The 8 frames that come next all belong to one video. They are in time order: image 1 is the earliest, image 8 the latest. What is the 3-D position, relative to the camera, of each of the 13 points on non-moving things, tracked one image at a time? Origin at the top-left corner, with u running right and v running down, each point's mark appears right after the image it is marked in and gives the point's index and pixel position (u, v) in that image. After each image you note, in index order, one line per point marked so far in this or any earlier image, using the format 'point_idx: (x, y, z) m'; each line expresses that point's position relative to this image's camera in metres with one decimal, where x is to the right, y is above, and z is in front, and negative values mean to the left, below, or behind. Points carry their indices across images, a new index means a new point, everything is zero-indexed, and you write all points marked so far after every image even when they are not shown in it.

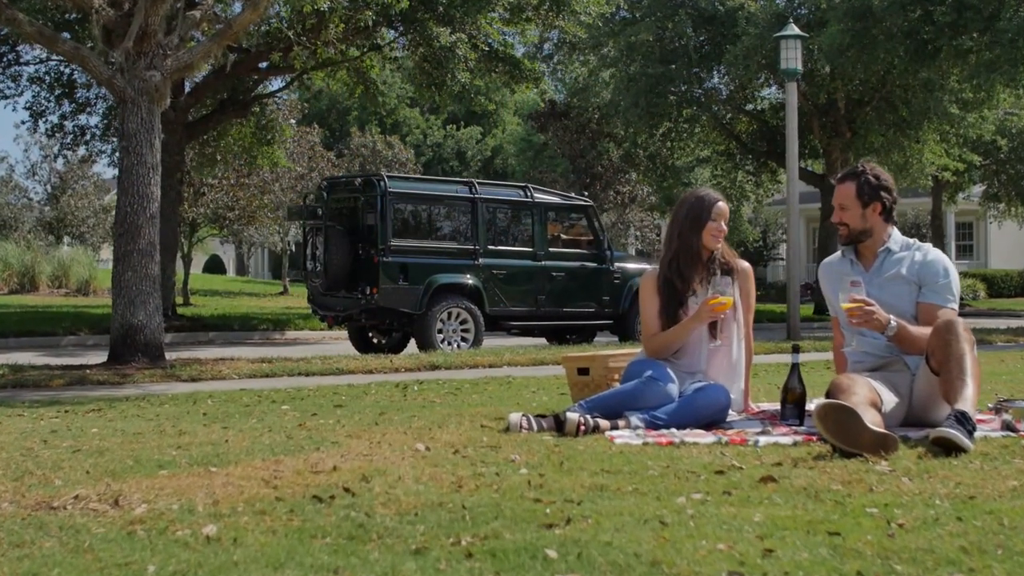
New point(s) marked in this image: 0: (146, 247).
0: (-4.3, +0.5, +14.2) m
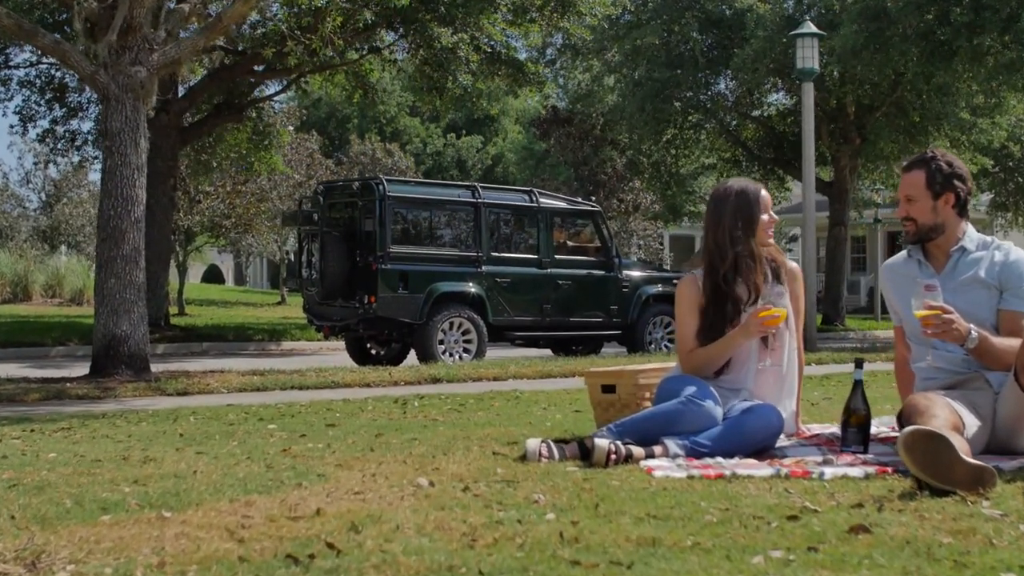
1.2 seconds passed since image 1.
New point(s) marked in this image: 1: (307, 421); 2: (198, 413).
0: (-4.2, +0.4, +13.4) m
1: (-1.4, -0.9, +8.4) m
2: (-2.5, -1.0, +9.7) m
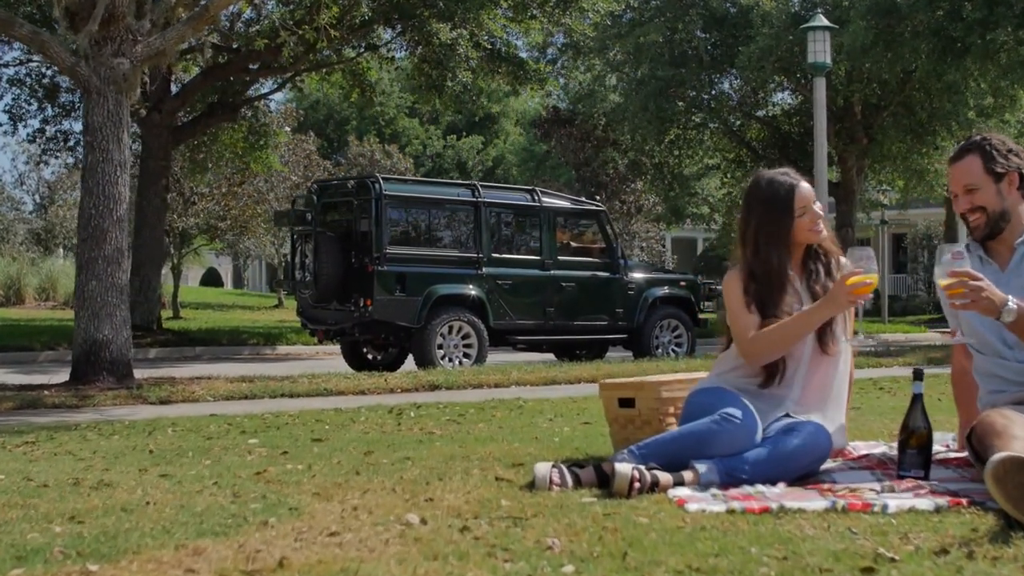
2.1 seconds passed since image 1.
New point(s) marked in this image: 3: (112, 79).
0: (-4.2, +0.4, +12.7) m
1: (-1.4, -0.9, +7.7) m
2: (-2.5, -1.0, +9.1) m
3: (-4.2, +2.2, +12.7) m
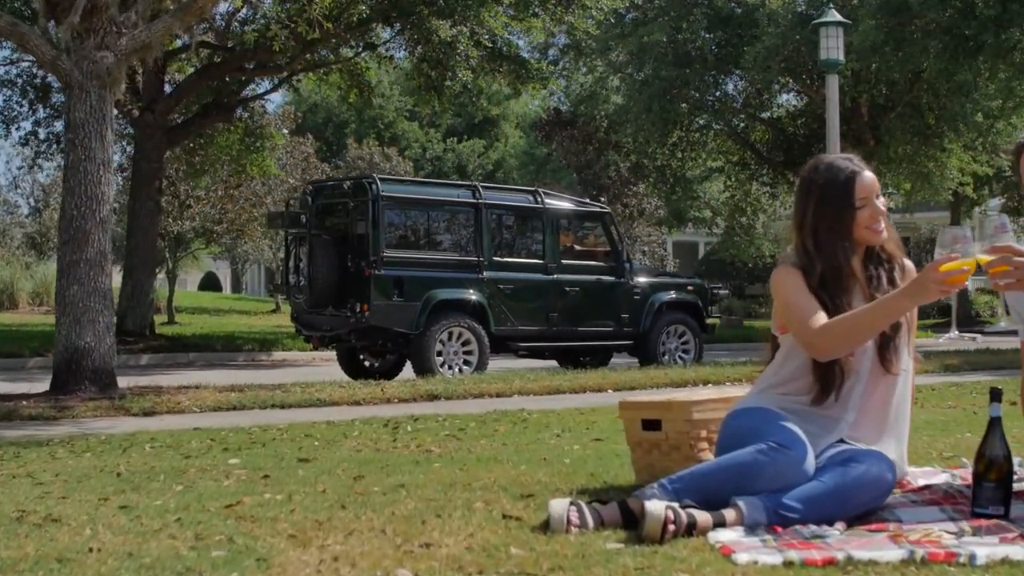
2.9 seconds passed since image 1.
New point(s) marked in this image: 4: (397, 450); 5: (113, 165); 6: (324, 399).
0: (-4.2, +0.3, +12.1) m
1: (-1.4, -1.0, +7.1) m
2: (-2.5, -1.0, +8.5) m
3: (-4.2, +2.1, +12.1) m
4: (-0.7, -0.9, +6.9) m
5: (-4.1, +1.3, +12.3) m
6: (-1.8, -1.1, +11.7) m
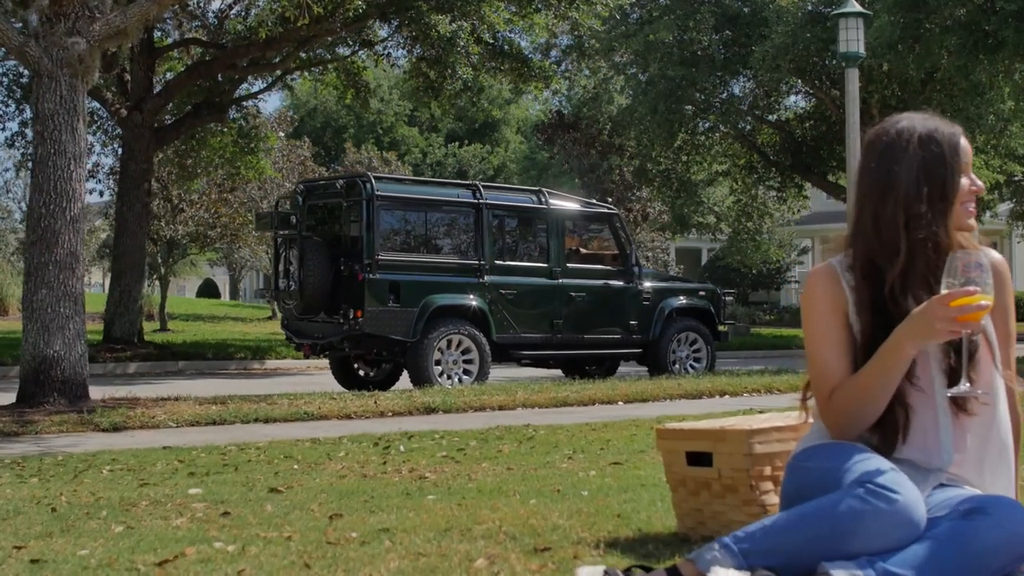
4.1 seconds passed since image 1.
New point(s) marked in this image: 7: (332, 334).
0: (-4.1, +0.3, +11.2) m
1: (-1.3, -1.0, +6.2) m
2: (-2.4, -1.1, +7.6) m
3: (-4.1, +2.1, +11.2) m
4: (-0.6, -0.9, +6.0) m
5: (-4.0, +1.2, +11.4) m
6: (-1.8, -1.1, +10.8) m
7: (-2.1, -0.5, +14.0) m
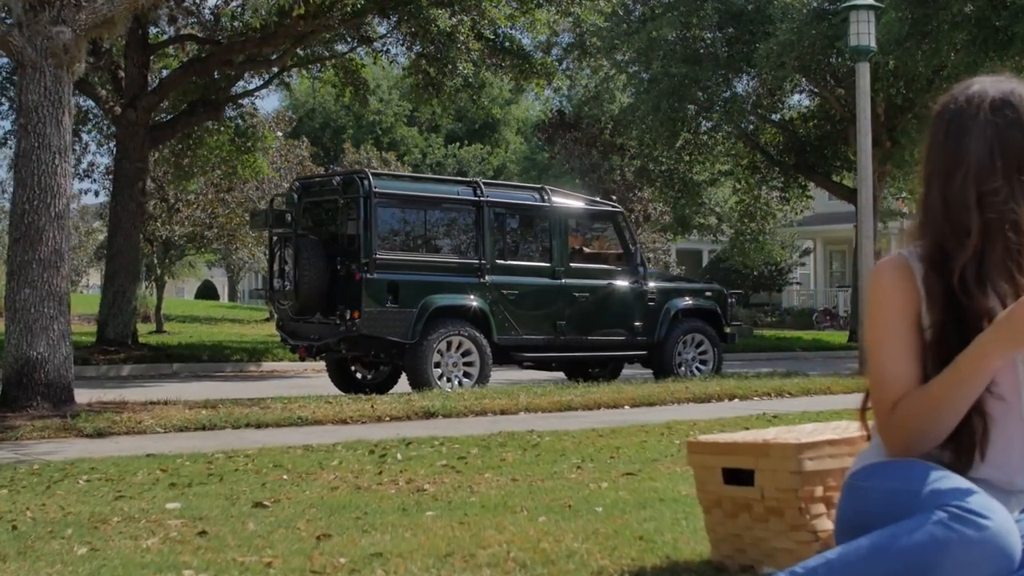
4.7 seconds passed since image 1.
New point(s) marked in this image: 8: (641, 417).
0: (-4.1, +0.3, +10.8) m
1: (-1.3, -1.0, +5.8) m
2: (-2.4, -1.0, +7.1) m
3: (-4.1, +2.1, +10.7) m
4: (-0.6, -0.9, +5.6) m
5: (-4.0, +1.2, +11.0) m
6: (-1.8, -1.1, +10.3) m
7: (-2.1, -0.5, +13.5) m
8: (+1.1, -1.1, +10.2) m
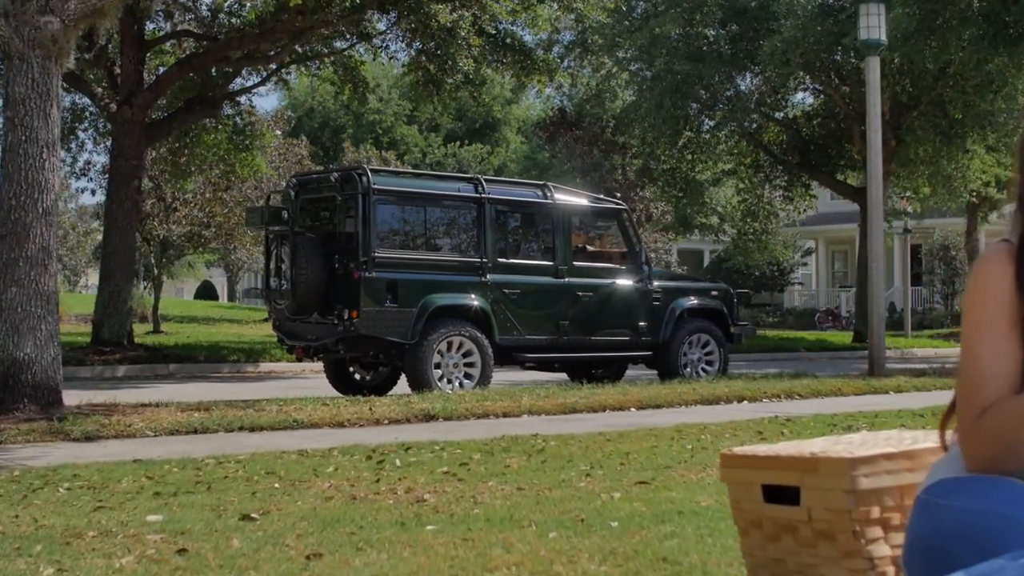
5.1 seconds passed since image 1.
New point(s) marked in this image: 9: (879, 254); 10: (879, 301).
0: (-4.1, +0.3, +10.4) m
1: (-1.3, -0.9, +5.4) m
2: (-2.4, -1.0, +6.8) m
3: (-4.1, +2.1, +10.4) m
4: (-0.6, -0.9, +5.2) m
5: (-4.0, +1.2, +10.6) m
6: (-1.7, -1.1, +10.0) m
7: (-2.0, -0.5, +13.2) m
8: (+1.1, -1.1, +9.9) m
9: (+4.7, +0.4, +15.6) m
10: (+4.7, -0.2, +15.4) m
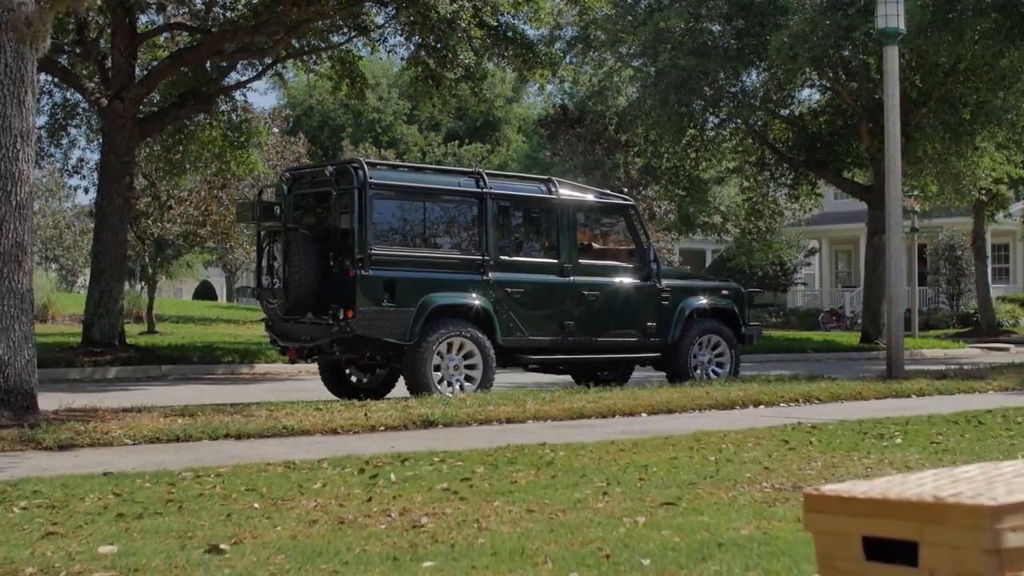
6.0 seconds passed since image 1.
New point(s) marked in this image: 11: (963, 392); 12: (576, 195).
0: (-4.1, +0.3, +9.8) m
1: (-1.3, -0.9, +4.8) m
2: (-2.3, -1.0, +6.1) m
3: (-4.0, +2.1, +9.8) m
4: (-0.5, -0.9, +4.6) m
5: (-4.0, +1.2, +10.0) m
6: (-1.7, -1.1, +9.4) m
7: (-2.0, -0.5, +12.6) m
8: (+1.2, -1.1, +9.2) m
9: (+4.8, +0.4, +15.0) m
10: (+4.7, -0.1, +14.7) m
11: (+4.9, -1.1, +13.2) m
12: (+0.7, +1.1, +13.7) m
